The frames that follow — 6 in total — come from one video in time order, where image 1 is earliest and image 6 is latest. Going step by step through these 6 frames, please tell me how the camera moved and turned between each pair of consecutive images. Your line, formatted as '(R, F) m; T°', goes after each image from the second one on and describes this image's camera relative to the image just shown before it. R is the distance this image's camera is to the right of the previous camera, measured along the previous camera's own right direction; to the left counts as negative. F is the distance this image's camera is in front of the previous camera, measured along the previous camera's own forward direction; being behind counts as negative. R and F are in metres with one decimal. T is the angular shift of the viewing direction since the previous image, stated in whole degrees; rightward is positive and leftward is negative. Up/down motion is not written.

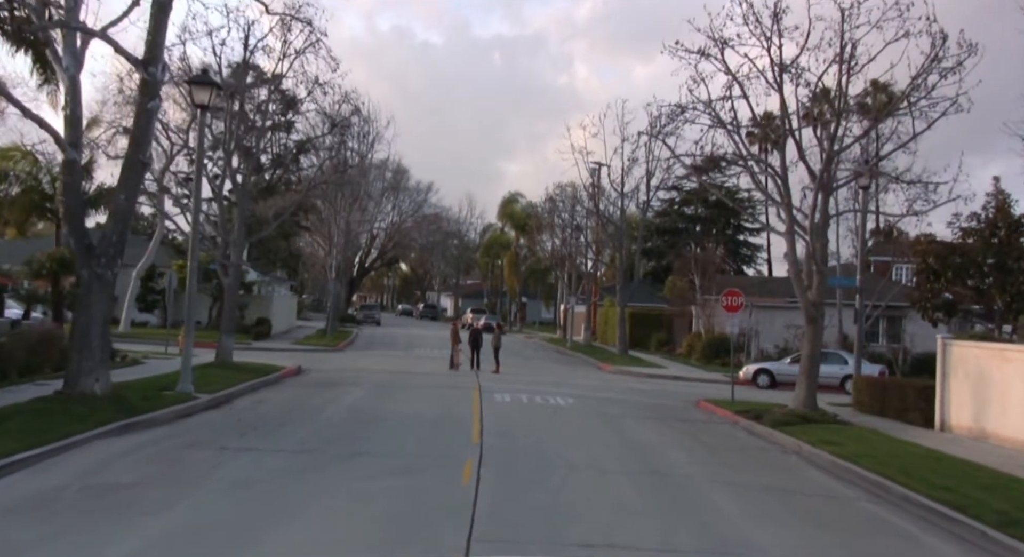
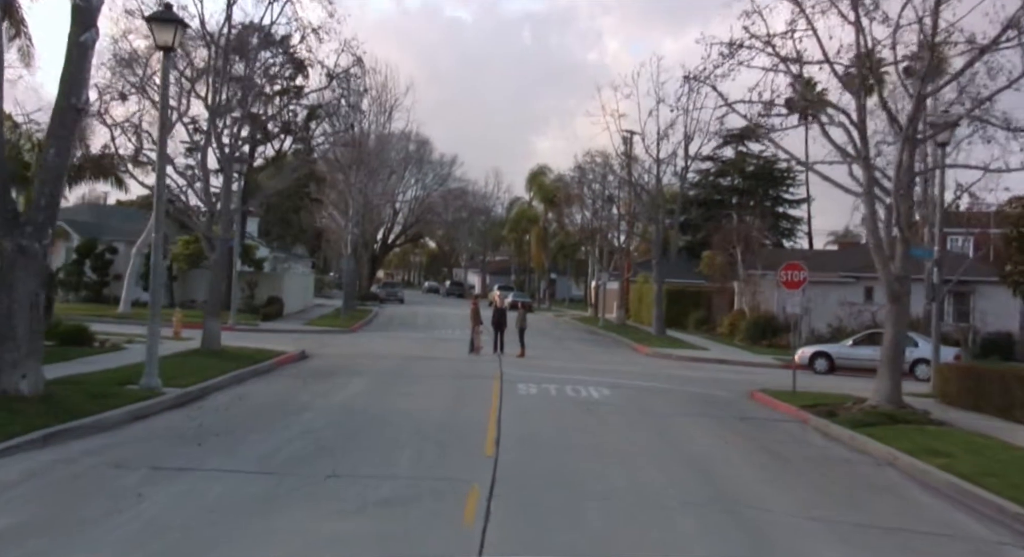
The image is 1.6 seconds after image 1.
(+0.1, +3.1) m; -2°
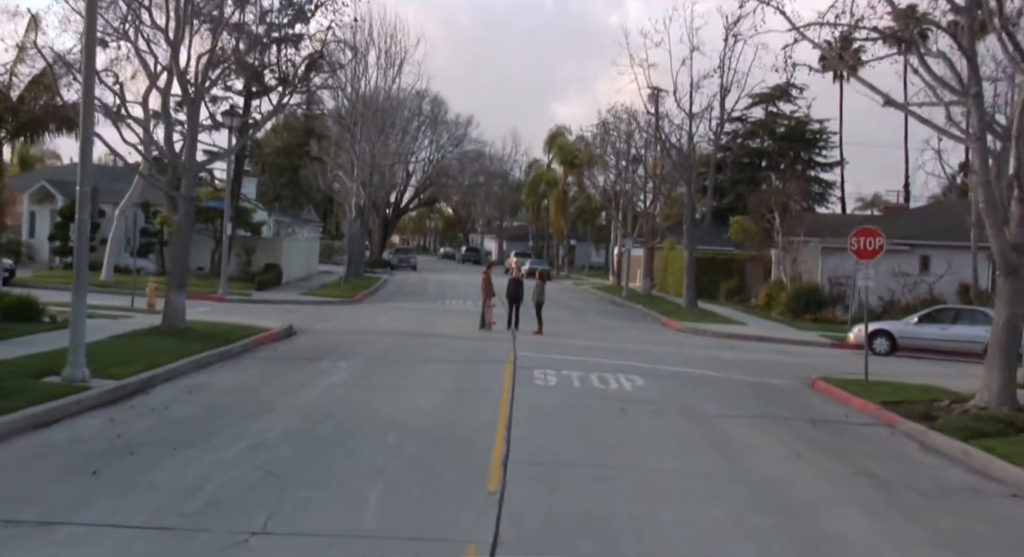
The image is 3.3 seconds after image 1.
(+0.1, +3.2) m; -1°
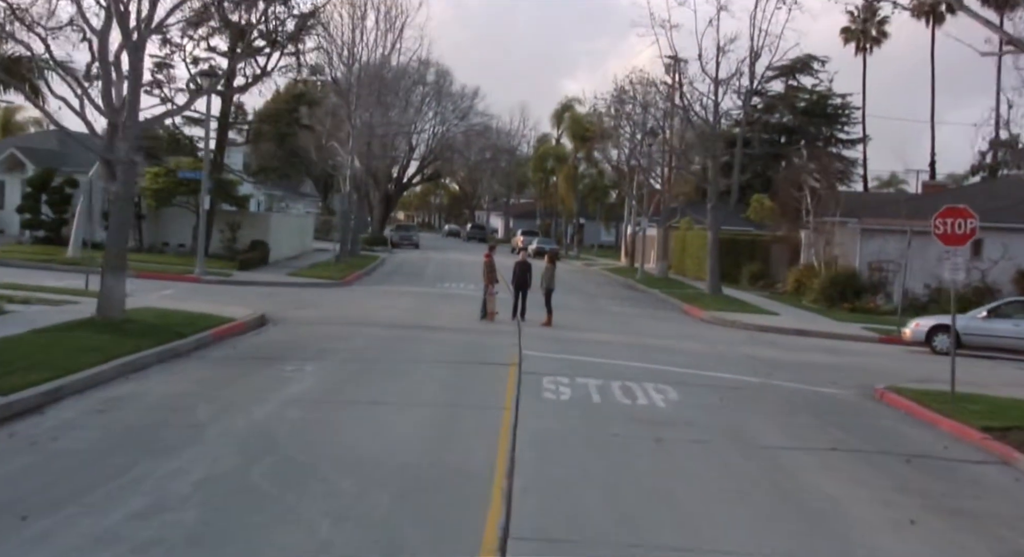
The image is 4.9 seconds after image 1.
(0.0, +3.0) m; 0°
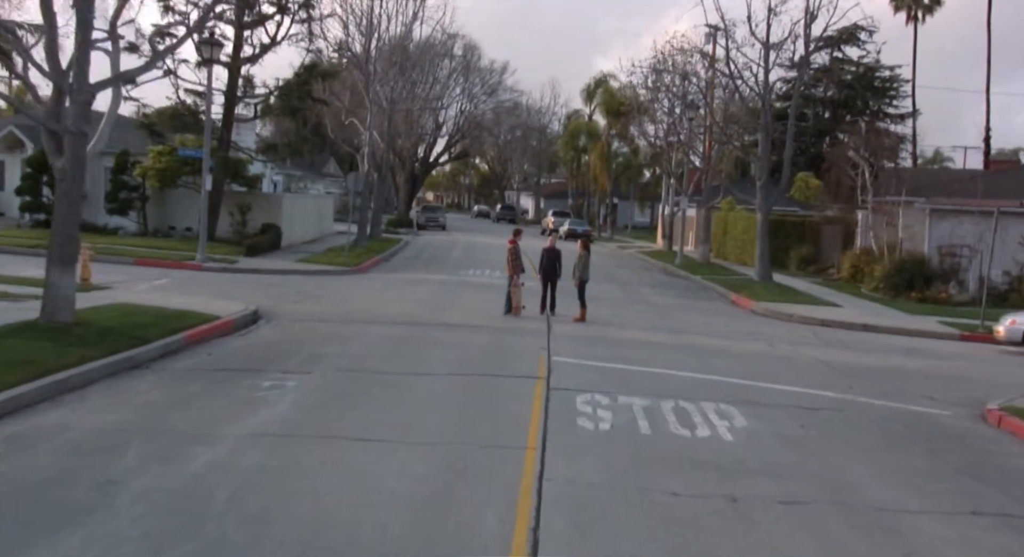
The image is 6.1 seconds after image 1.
(+0.1, +2.6) m; -2°
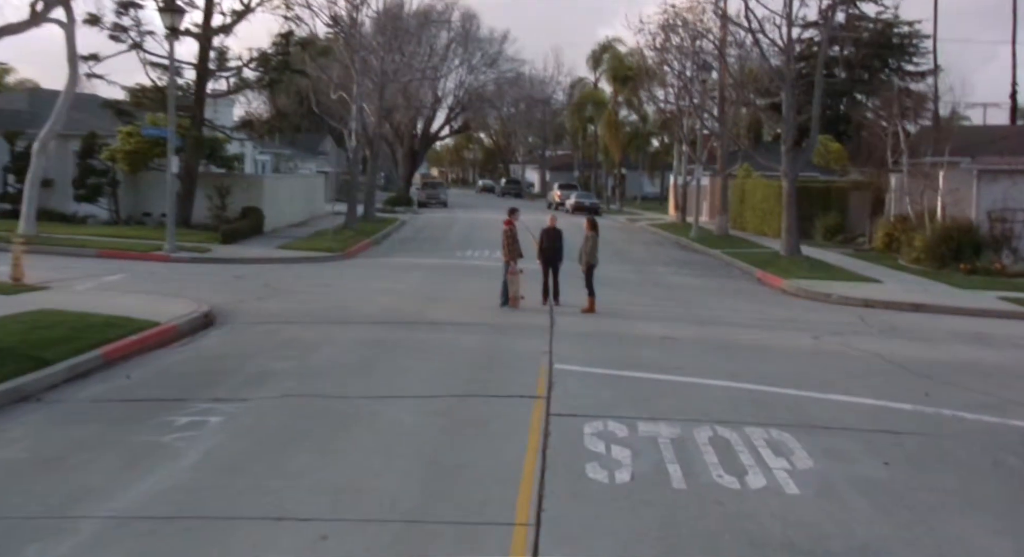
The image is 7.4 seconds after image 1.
(+0.3, +2.5) m; -1°
